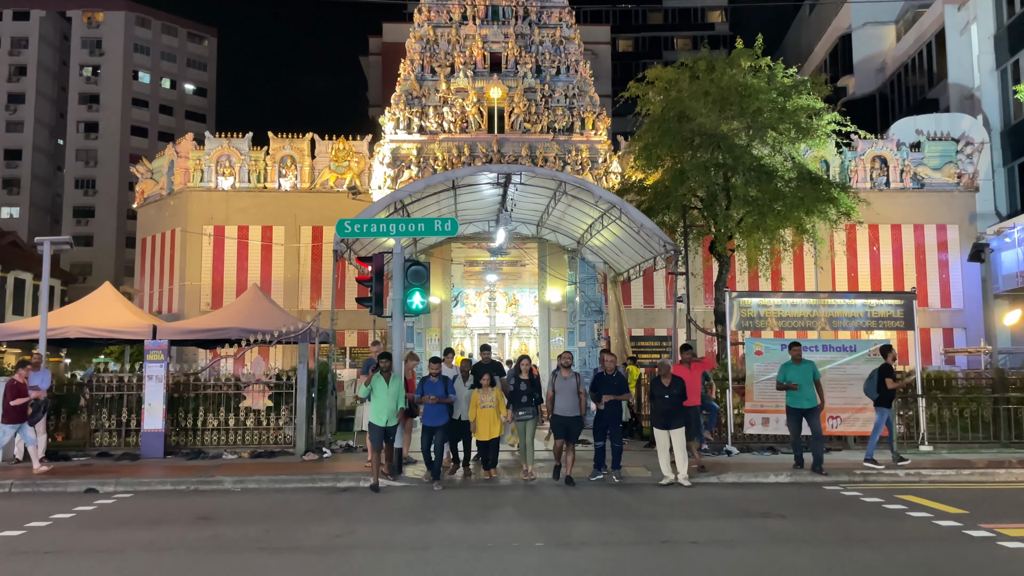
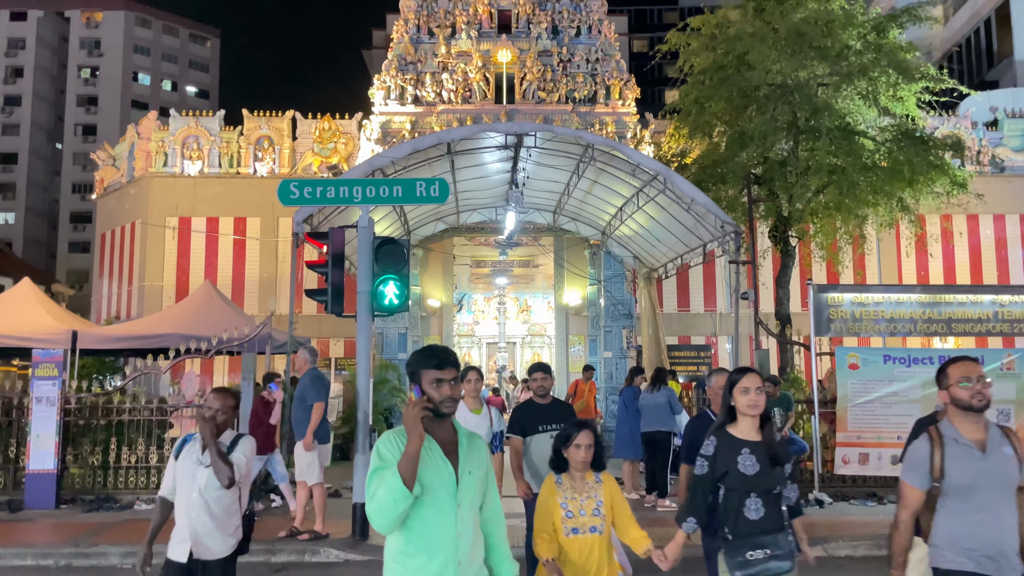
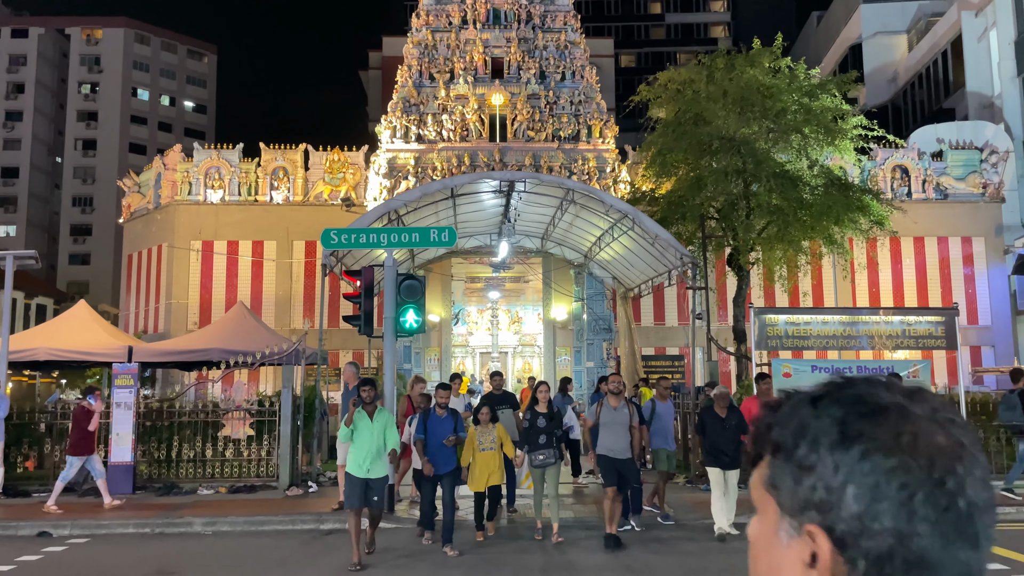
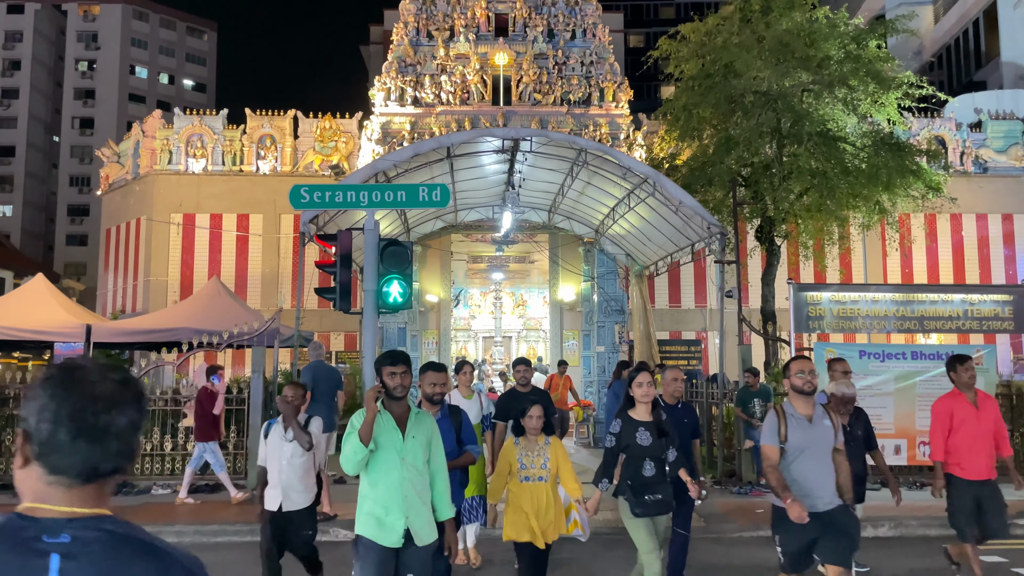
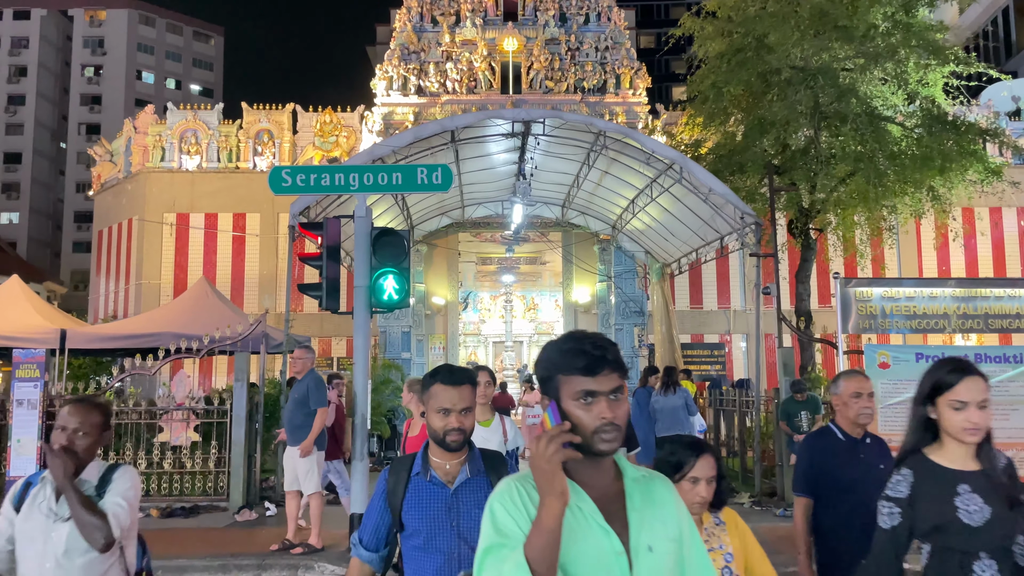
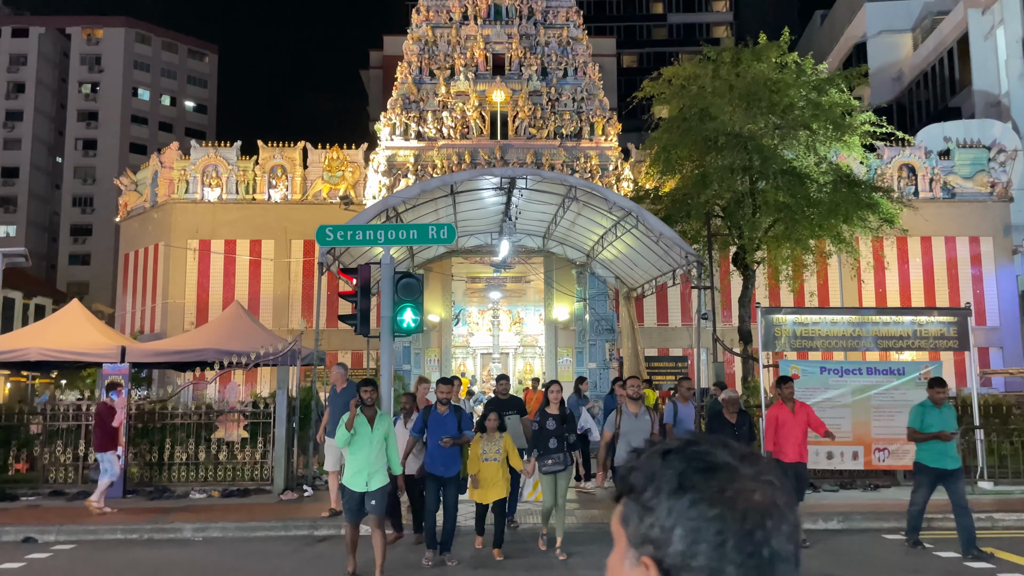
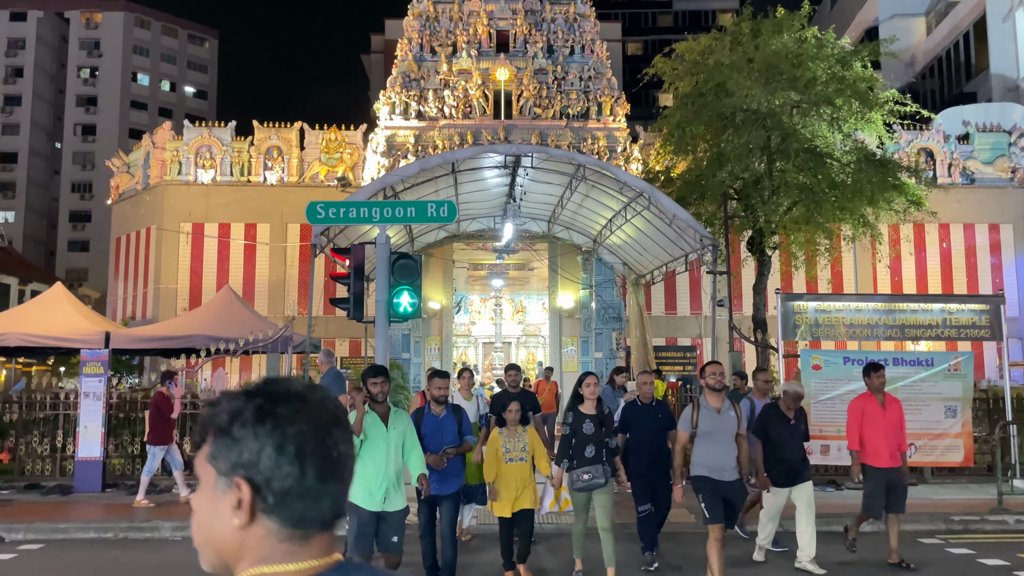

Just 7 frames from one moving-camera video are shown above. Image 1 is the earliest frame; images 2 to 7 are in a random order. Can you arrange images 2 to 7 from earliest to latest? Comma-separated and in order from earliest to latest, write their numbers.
3, 6, 7, 4, 2, 5
